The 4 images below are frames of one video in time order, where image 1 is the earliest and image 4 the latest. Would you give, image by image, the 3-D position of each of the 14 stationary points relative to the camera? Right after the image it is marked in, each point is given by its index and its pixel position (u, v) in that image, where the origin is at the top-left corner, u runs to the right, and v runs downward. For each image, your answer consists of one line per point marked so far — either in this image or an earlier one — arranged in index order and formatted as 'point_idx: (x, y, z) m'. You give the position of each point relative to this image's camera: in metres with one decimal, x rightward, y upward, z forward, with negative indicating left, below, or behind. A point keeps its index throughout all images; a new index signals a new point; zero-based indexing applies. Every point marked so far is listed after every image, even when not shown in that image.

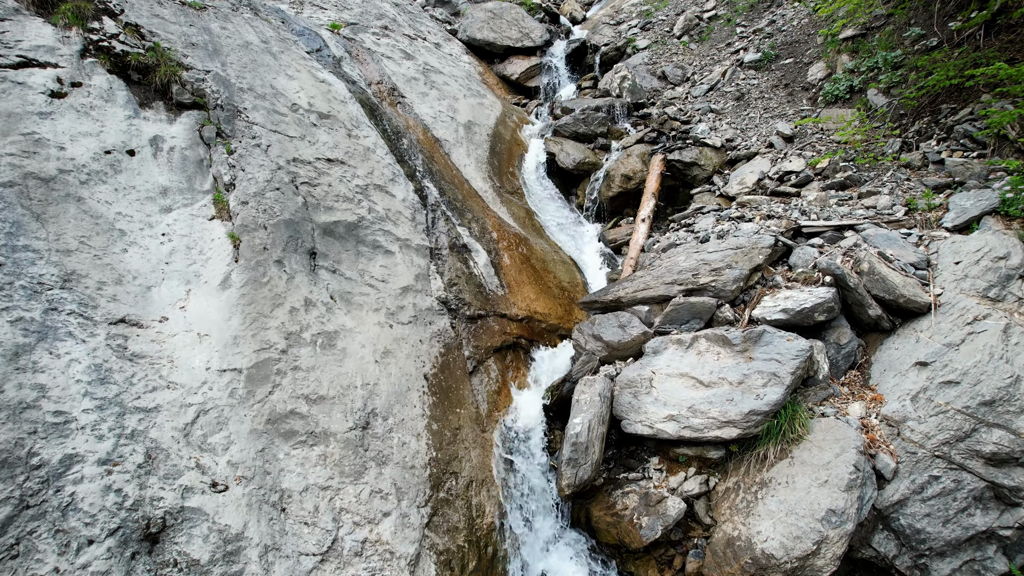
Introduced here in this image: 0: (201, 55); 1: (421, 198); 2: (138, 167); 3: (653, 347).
0: (-6.8, +5.1, +6.7) m
1: (-2.2, +2.1, +7.3) m
2: (-6.7, +2.2, +5.5) m
3: (+2.5, -1.1, +5.6) m
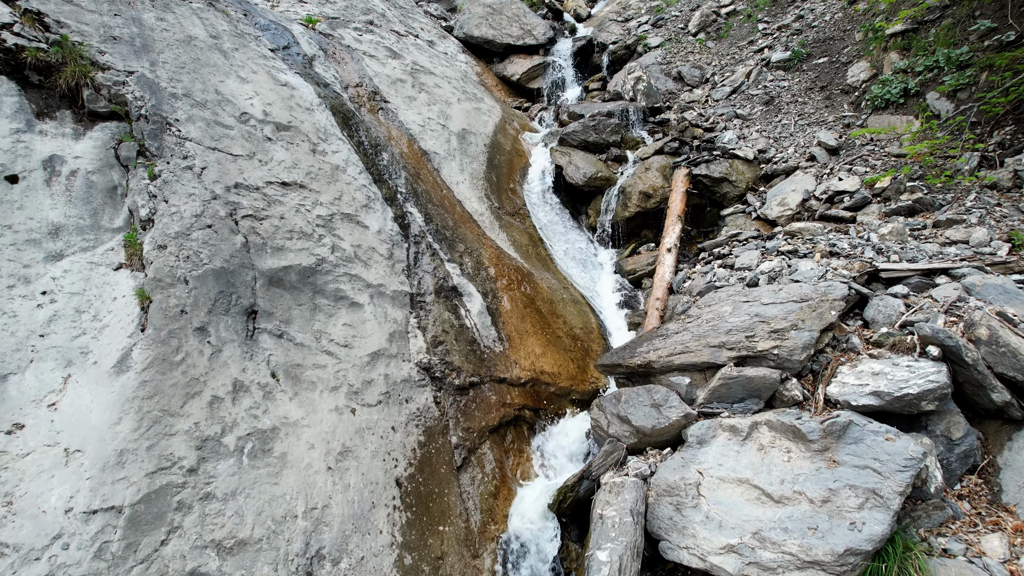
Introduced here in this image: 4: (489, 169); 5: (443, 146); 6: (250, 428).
0: (-6.8, +4.1, +5.4) m
1: (-2.1, +1.1, +5.9) m
2: (-6.6, +1.2, +4.2) m
3: (+2.6, -2.0, +4.3) m
4: (-0.6, +3.3, +8.4) m
5: (-1.8, +3.7, +8.0) m
6: (-3.0, -1.6, +3.6) m
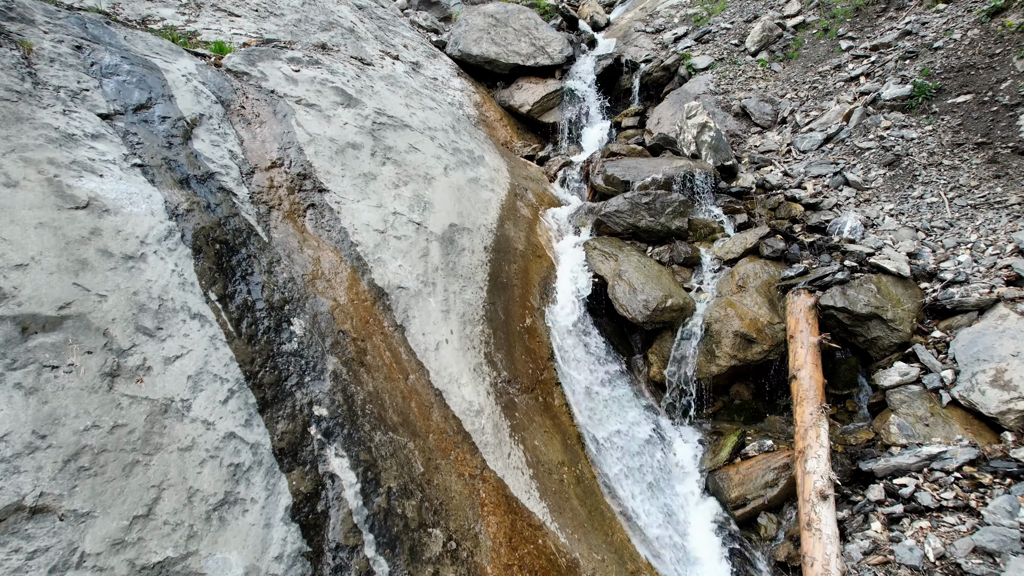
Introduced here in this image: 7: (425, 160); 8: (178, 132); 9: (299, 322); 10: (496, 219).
0: (-6.5, +0.7, +2.1) m
1: (-1.8, -2.3, +2.7) m
2: (-6.3, -2.2, +0.9) m
3: (+2.9, -5.4, +1.1) m
4: (-0.3, -0.1, +5.2) m
5: (-1.5, +0.3, +4.8) m
6: (-2.8, -5.0, +0.4) m
7: (-1.7, +2.6, +6.2) m
8: (-4.9, +2.3, +4.5) m
9: (-2.6, -0.4, +3.7) m
10: (-0.3, +1.4, +6.1) m
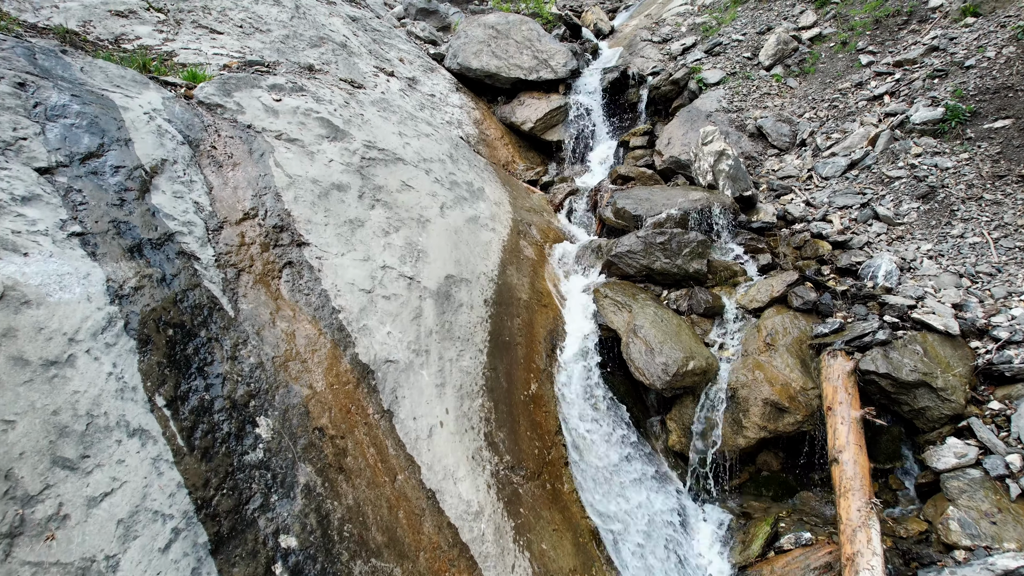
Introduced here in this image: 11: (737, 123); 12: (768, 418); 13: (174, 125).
0: (-6.4, -0.3, +1.6) m
1: (-1.8, -3.2, +2.1) m
2: (-6.3, -3.2, +0.4) m
3: (+2.9, -6.4, +0.5) m
4: (-0.3, -1.1, +4.6) m
5: (-1.5, -0.7, +4.2) m
6: (-2.7, -6.0, -0.2) m
7: (-1.7, +1.6, +5.6) m
8: (-4.8, +1.3, +3.9) m
9: (-2.5, -1.3, +3.1) m
10: (-0.3, +0.4, +5.5) m
11: (+7.1, +5.2, +9.6) m
12: (+3.8, -2.0, +4.5) m
13: (-5.1, +2.5, +4.7) m
